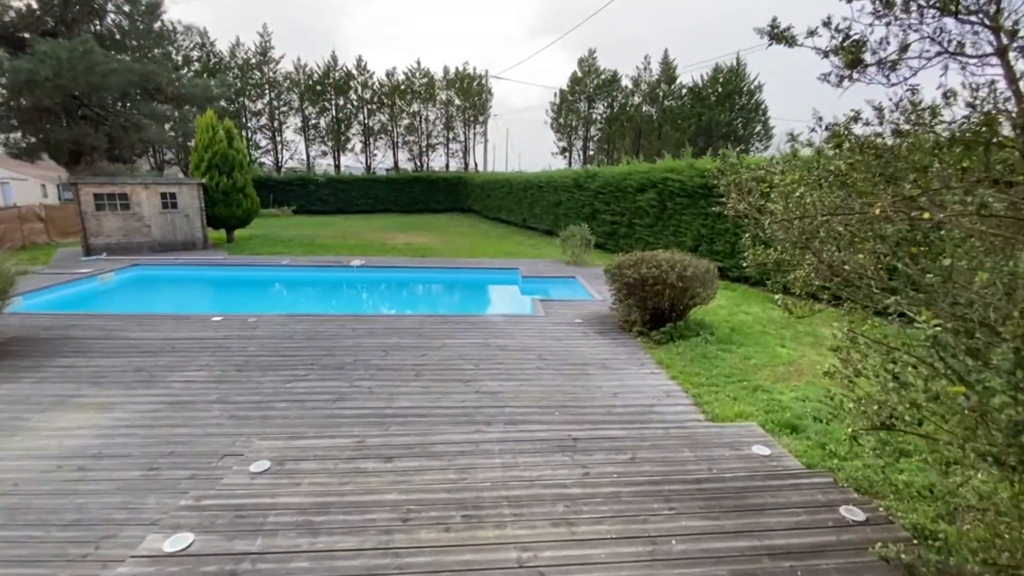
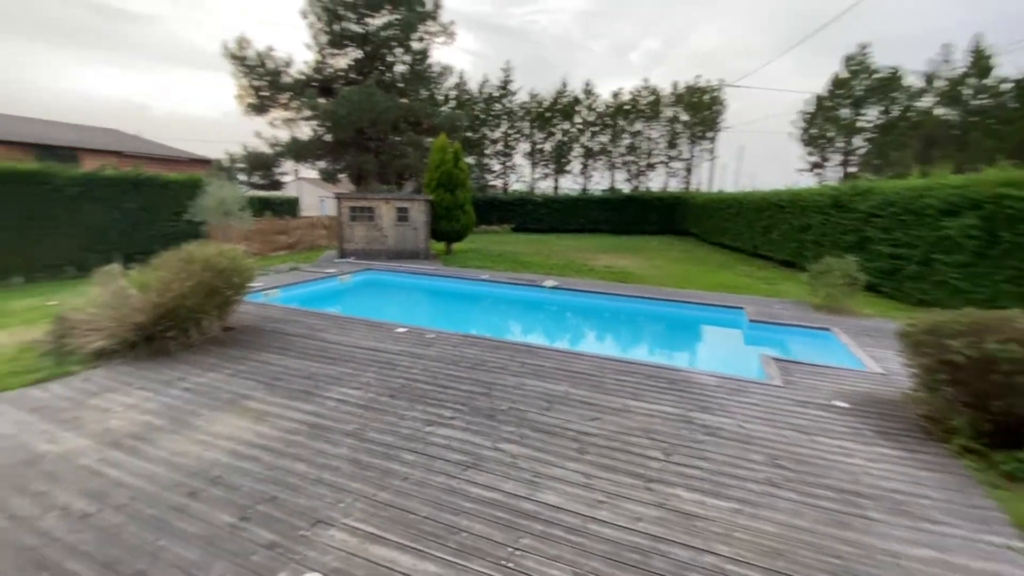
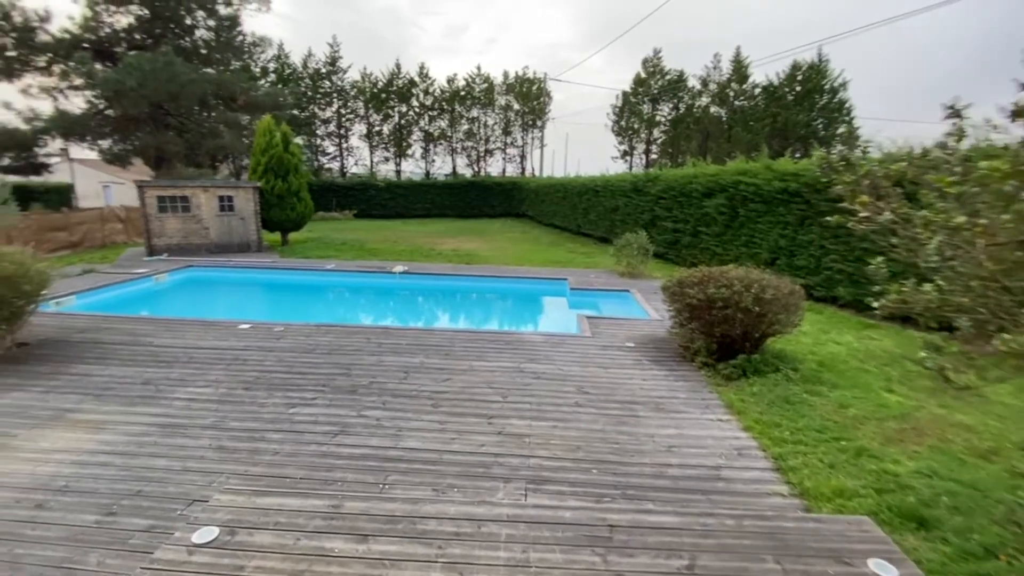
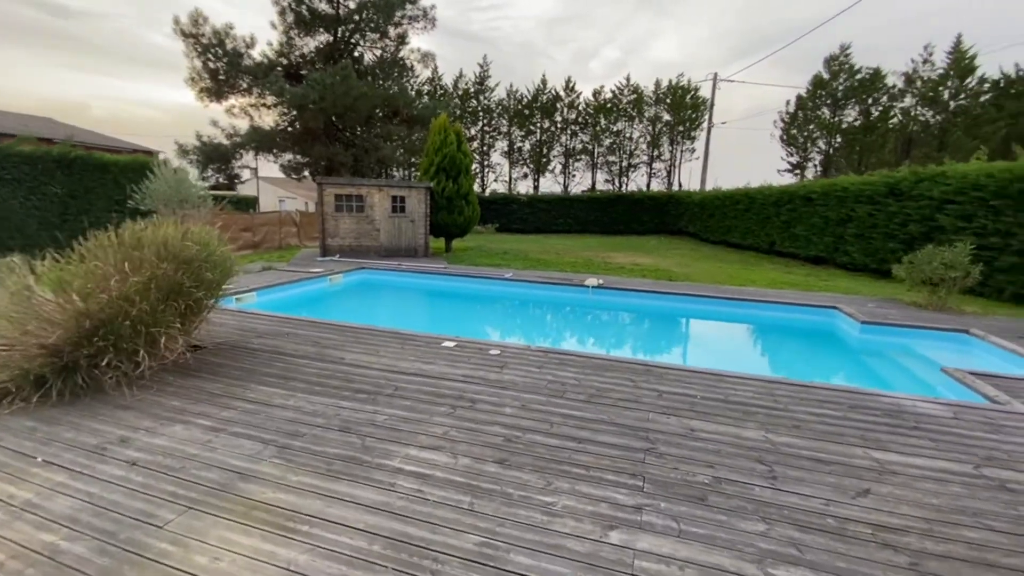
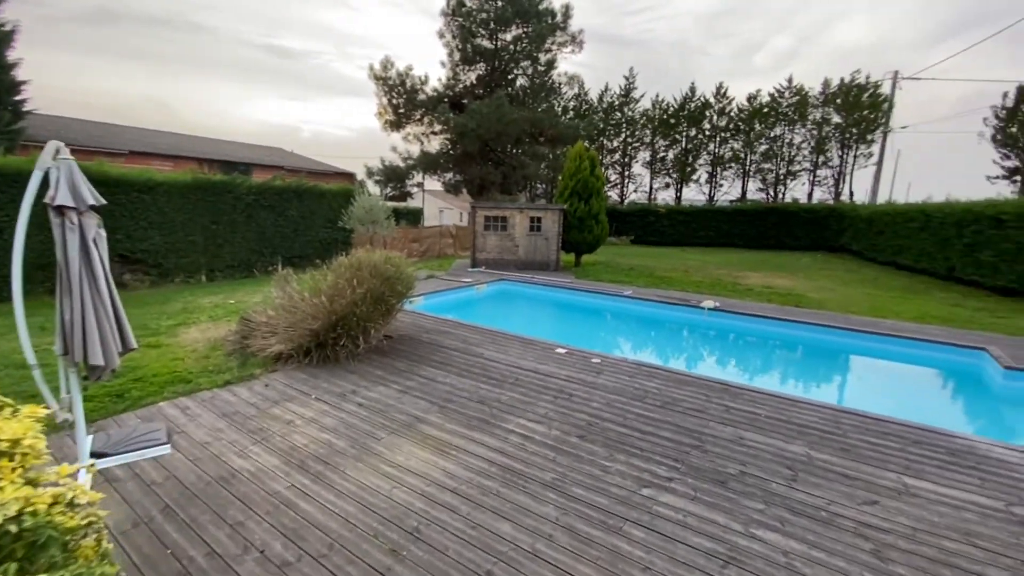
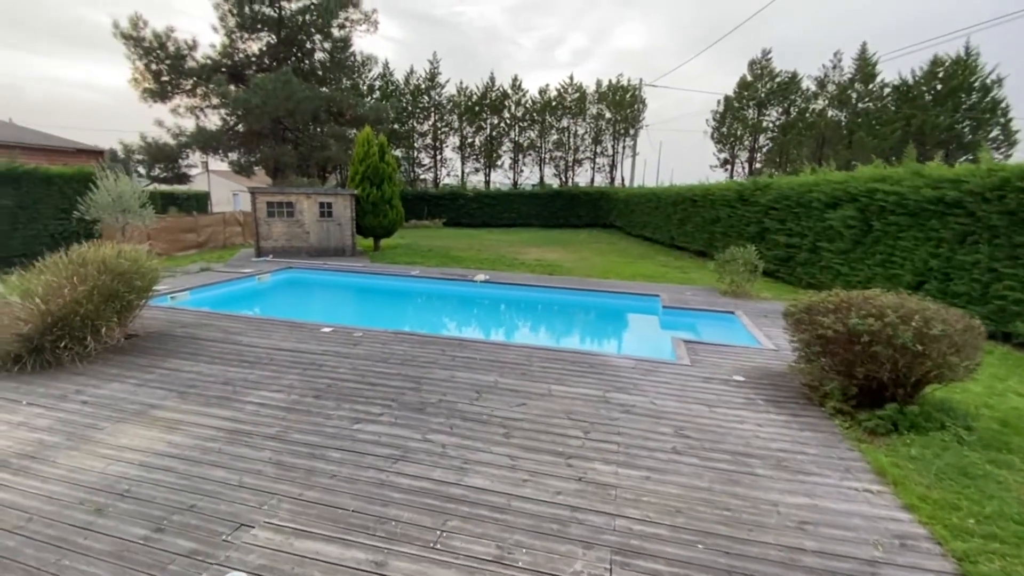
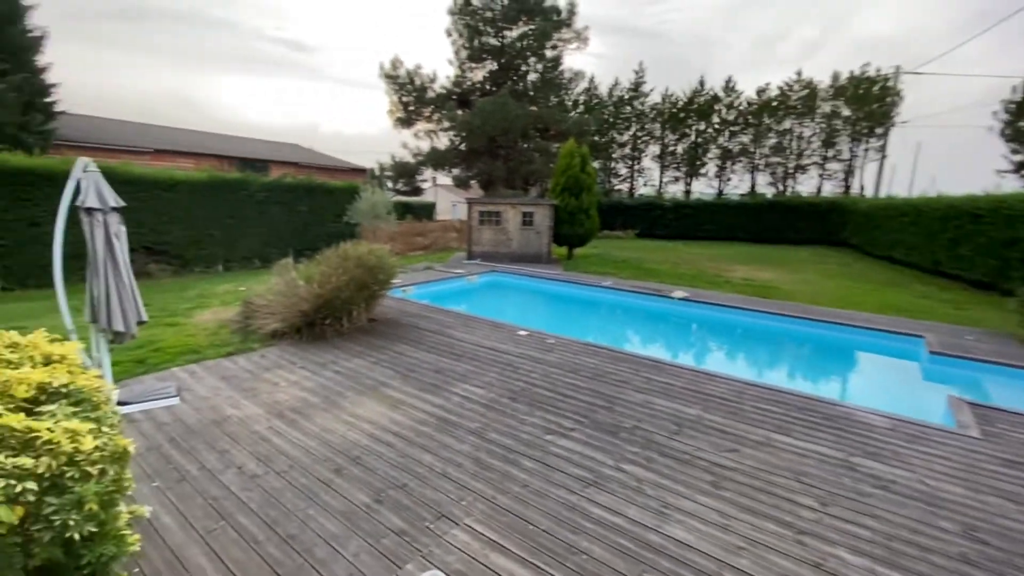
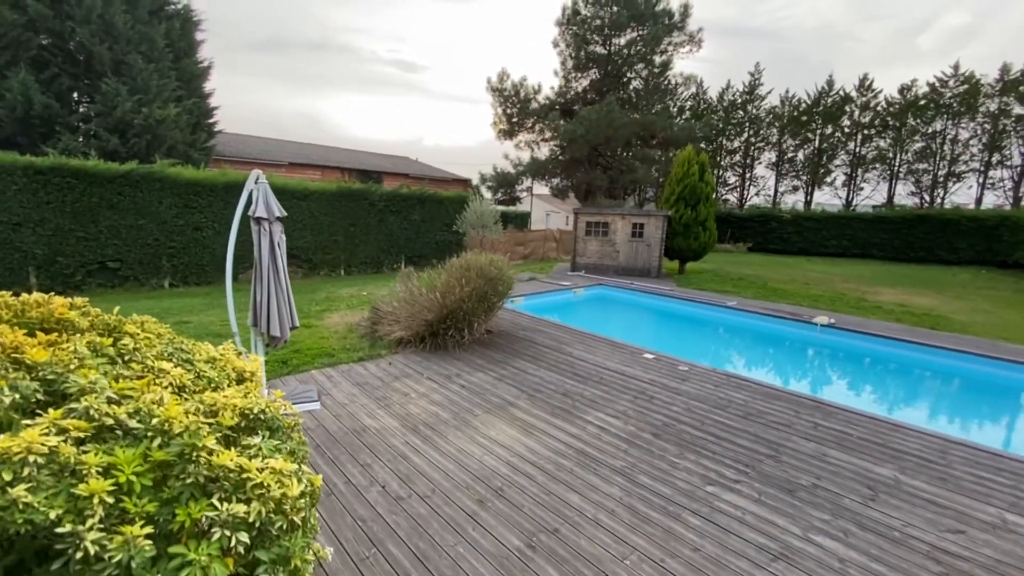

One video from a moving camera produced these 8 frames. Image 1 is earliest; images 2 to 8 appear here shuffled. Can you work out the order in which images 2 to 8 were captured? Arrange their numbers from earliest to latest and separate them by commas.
3, 6, 2, 7, 8, 5, 4
